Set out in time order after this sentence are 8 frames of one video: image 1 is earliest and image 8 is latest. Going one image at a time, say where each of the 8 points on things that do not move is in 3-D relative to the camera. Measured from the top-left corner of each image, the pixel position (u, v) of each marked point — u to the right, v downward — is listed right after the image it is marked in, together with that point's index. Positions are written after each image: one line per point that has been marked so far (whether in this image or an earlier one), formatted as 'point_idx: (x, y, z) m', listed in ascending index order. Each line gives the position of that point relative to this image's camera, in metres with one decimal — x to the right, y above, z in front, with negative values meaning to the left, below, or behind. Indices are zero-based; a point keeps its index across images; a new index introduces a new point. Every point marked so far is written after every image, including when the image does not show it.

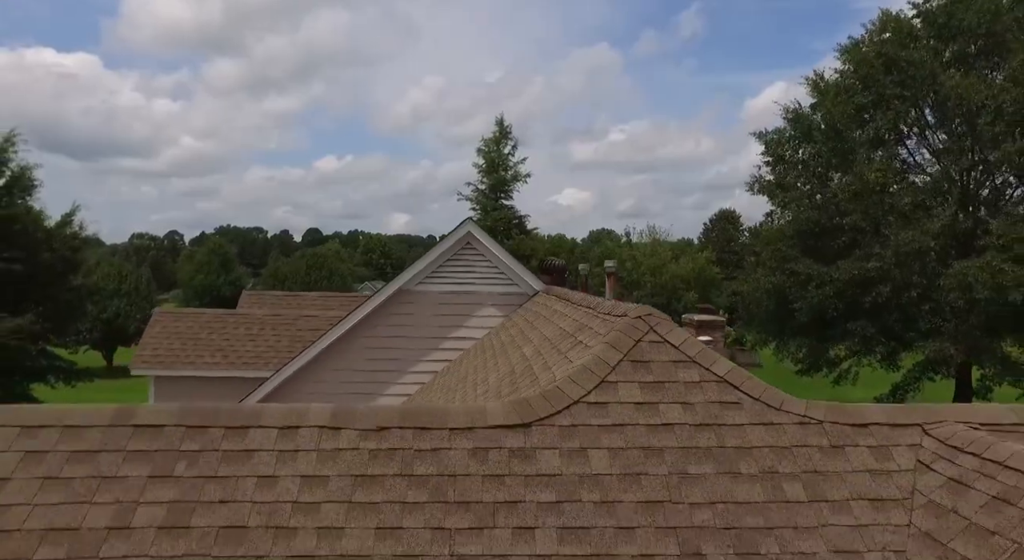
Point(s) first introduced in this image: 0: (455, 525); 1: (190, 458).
0: (-0.3, -1.1, +3.6) m
1: (-1.5, -0.8, +3.8) m
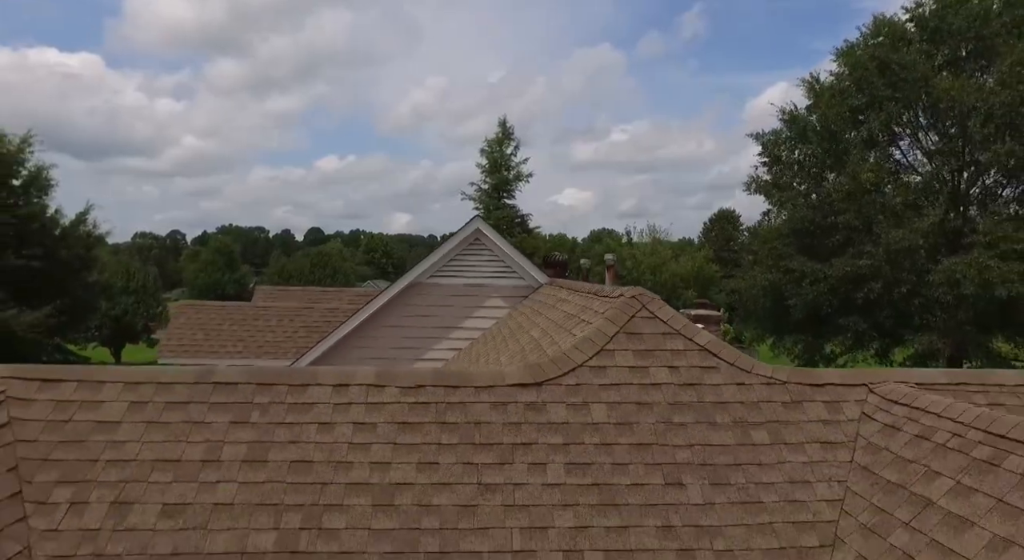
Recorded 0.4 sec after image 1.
0: (-0.2, -1.0, +4.4) m
1: (-1.4, -0.7, +4.6) m
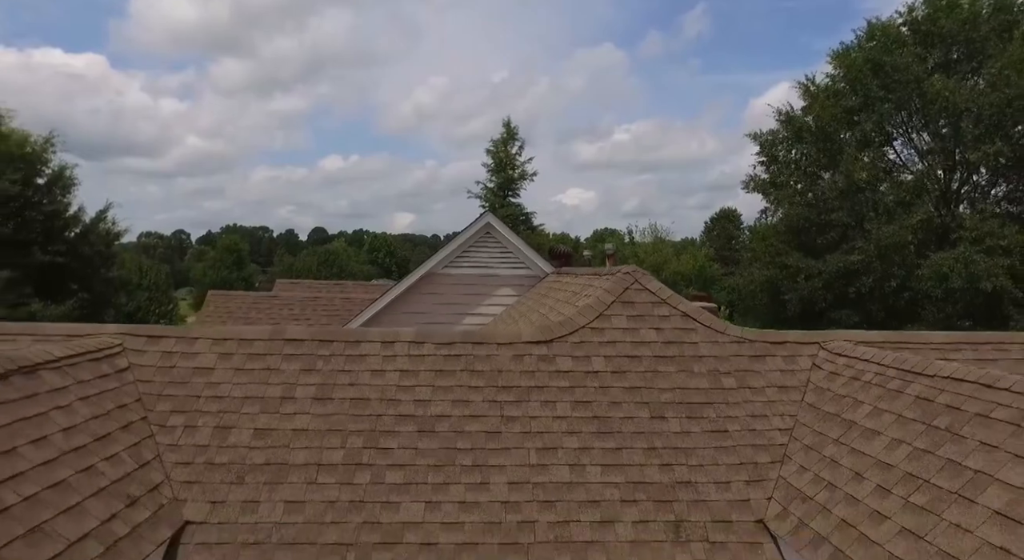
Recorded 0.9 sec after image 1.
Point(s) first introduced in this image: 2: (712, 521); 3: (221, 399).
0: (-0.1, -0.8, +5.5) m
1: (-1.3, -0.5, +5.7) m
2: (+1.1, -1.4, +4.6) m
3: (-1.9, -0.8, +5.4) m
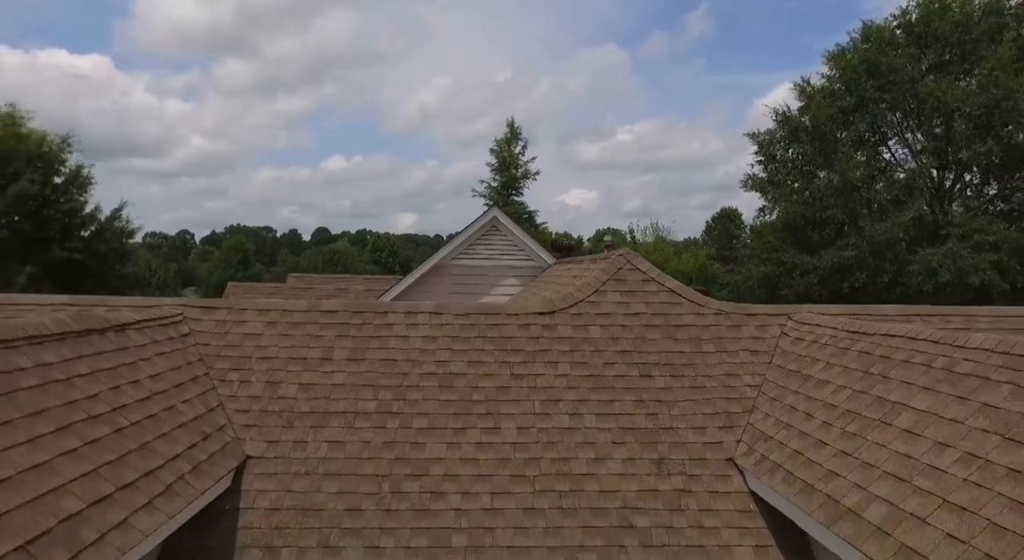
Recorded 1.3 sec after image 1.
0: (0.0, -0.6, +6.4) m
1: (-1.2, -0.4, +6.6) m
2: (+1.2, -1.2, +5.5) m
3: (-1.8, -0.6, +6.3) m
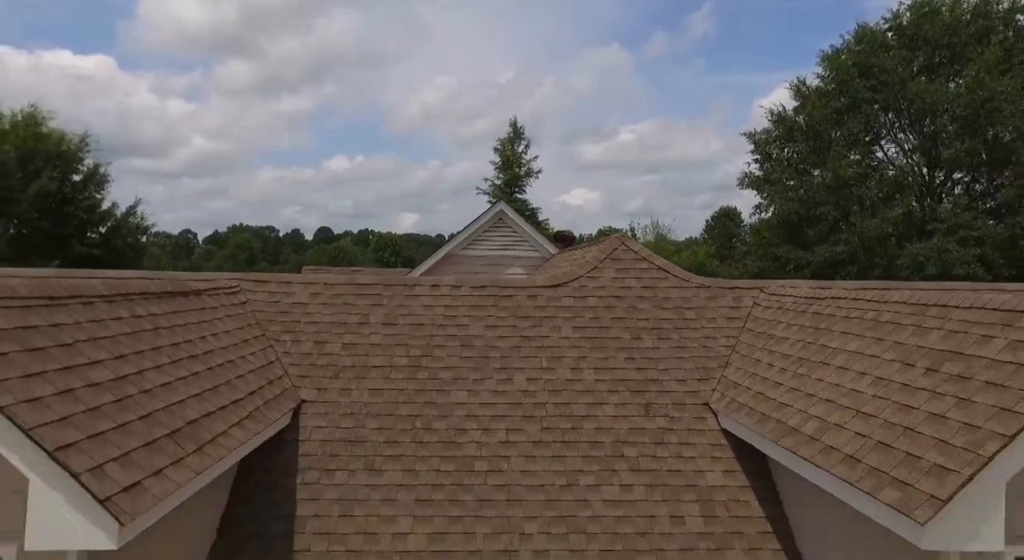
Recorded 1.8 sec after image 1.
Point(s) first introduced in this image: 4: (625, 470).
0: (+0.1, -0.4, +7.5) m
1: (-1.1, -0.2, +7.7) m
2: (+1.3, -1.0, +6.6) m
3: (-1.7, -0.4, +7.4) m
4: (+0.8, -1.4, +5.9) m
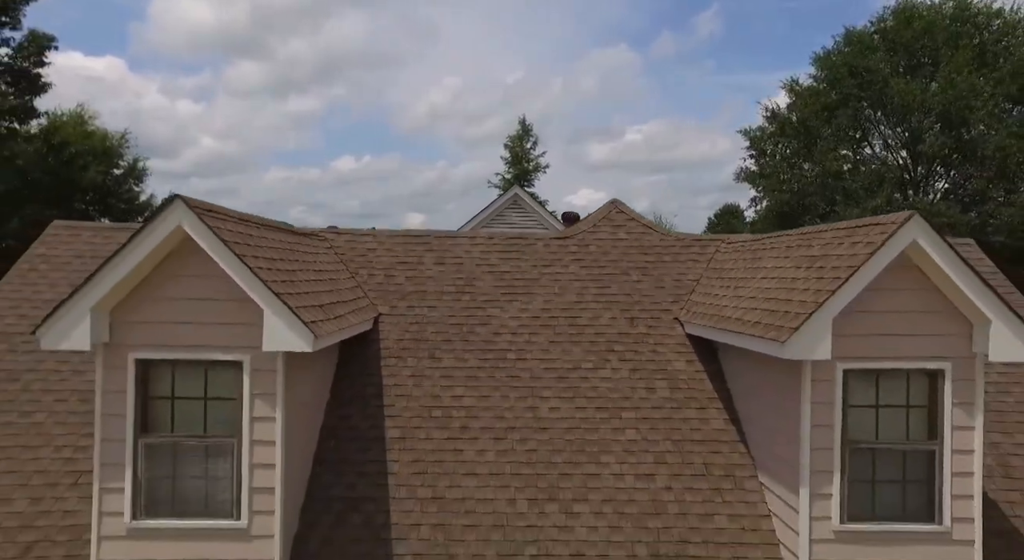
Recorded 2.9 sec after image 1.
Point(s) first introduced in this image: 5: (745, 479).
0: (+0.3, +0.2, +9.9) m
1: (-0.9, +0.4, +10.2) m
2: (+1.5, -0.4, +9.0) m
3: (-1.5, +0.2, +9.8) m
4: (+1.1, -0.8, +8.4) m
5: (+2.0, -1.7, +7.1) m
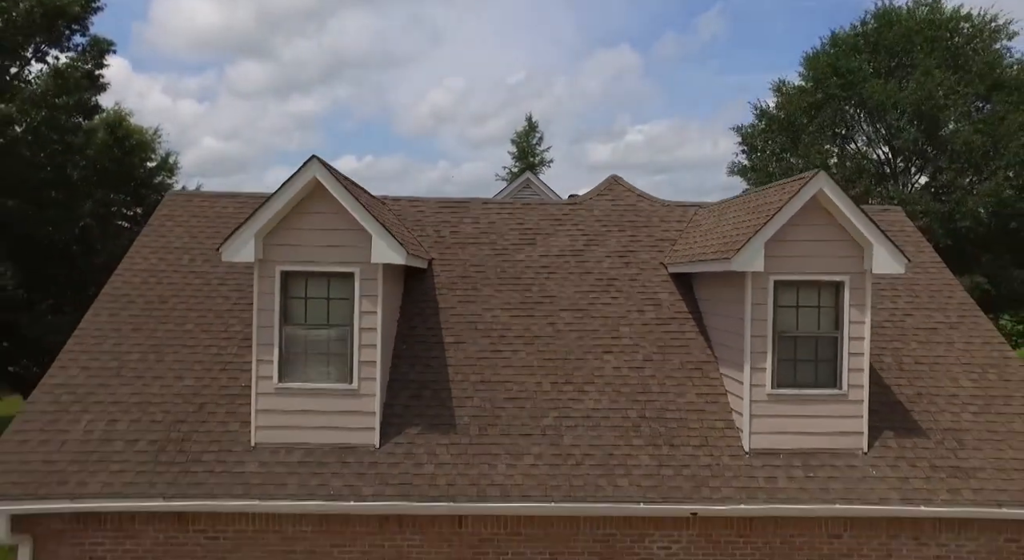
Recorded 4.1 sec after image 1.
0: (+0.6, +0.8, +12.6) m
1: (-0.6, +1.1, +12.8) m
2: (+1.8, +0.2, +11.7) m
3: (-1.2, +0.9, +12.5) m
4: (+1.4, -0.1, +11.0) m
5: (+2.3, -1.1, +9.8) m
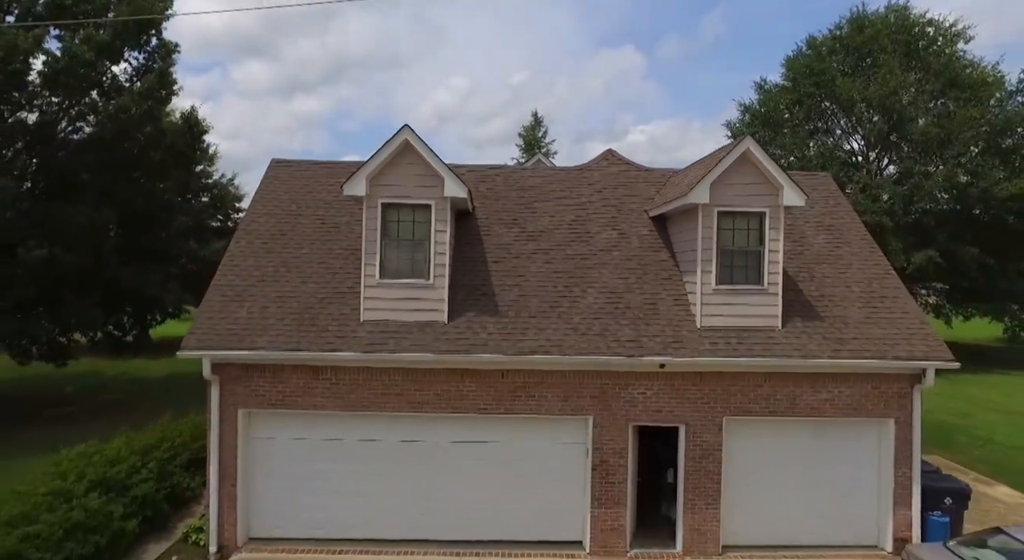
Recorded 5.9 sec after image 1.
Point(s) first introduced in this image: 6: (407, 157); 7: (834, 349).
0: (+1.0, +1.9, +16.6) m
1: (-0.2, +2.1, +16.9) m
2: (+2.2, +1.3, +15.7) m
3: (-0.8, +1.9, +16.5) m
4: (+1.8, +0.9, +15.1) m
5: (+2.7, 0.0, +13.8) m
6: (-1.6, +1.9, +12.7) m
7: (+4.8, -1.0, +12.5) m
